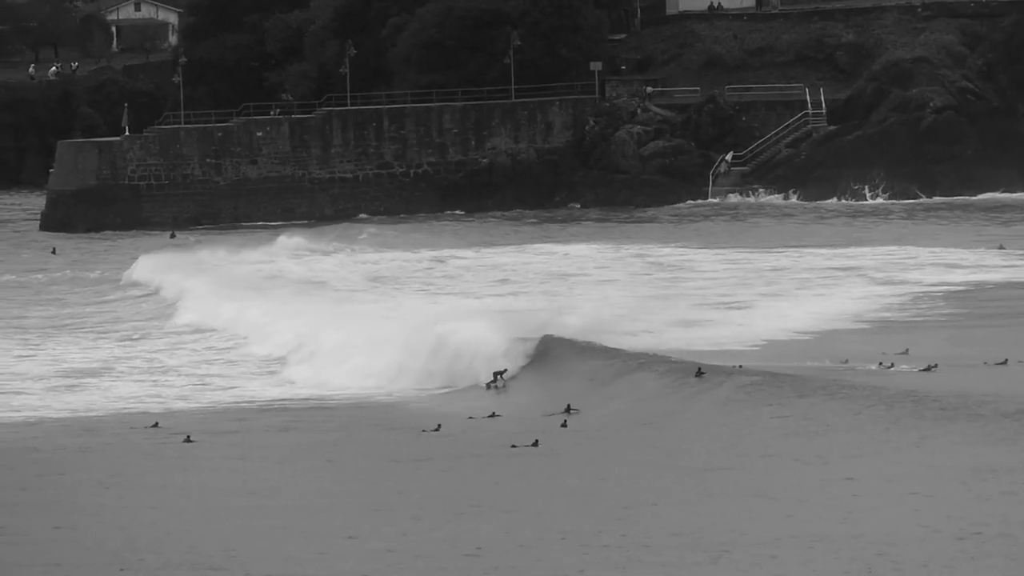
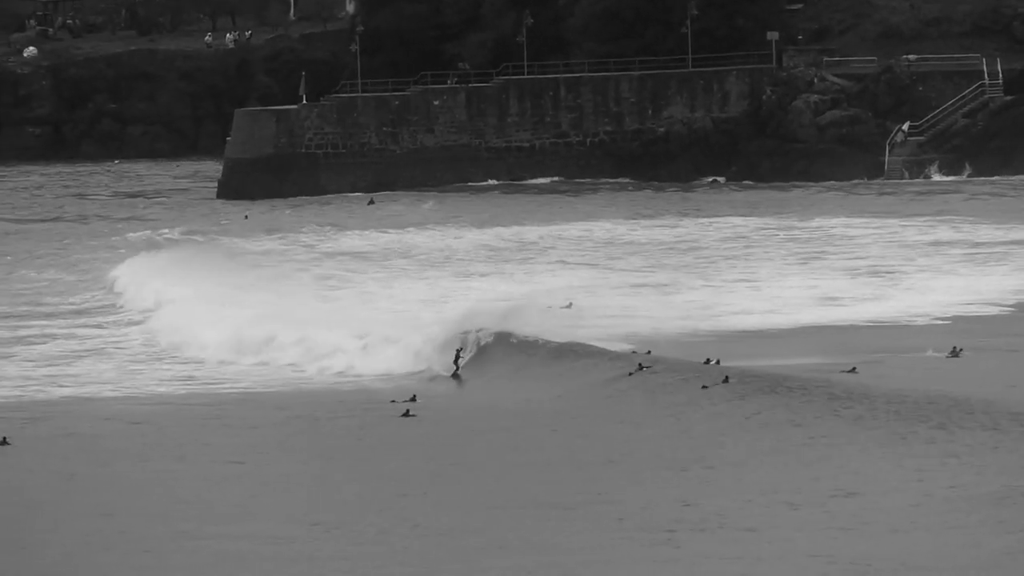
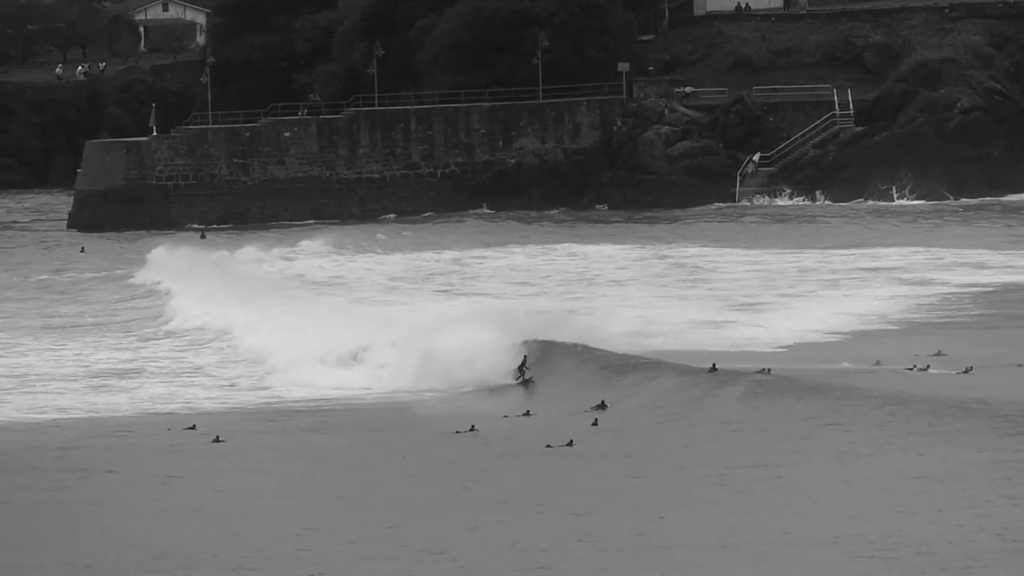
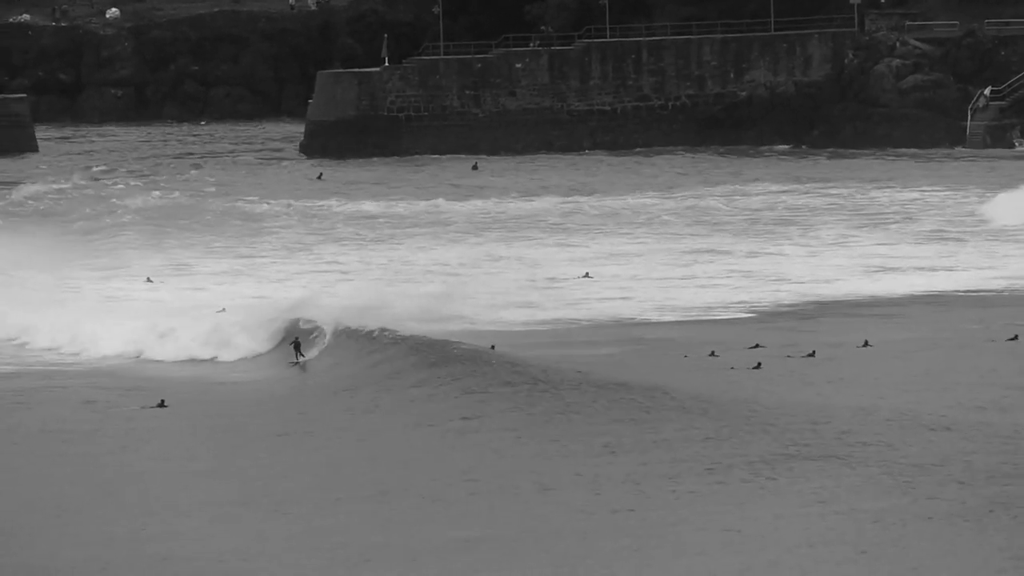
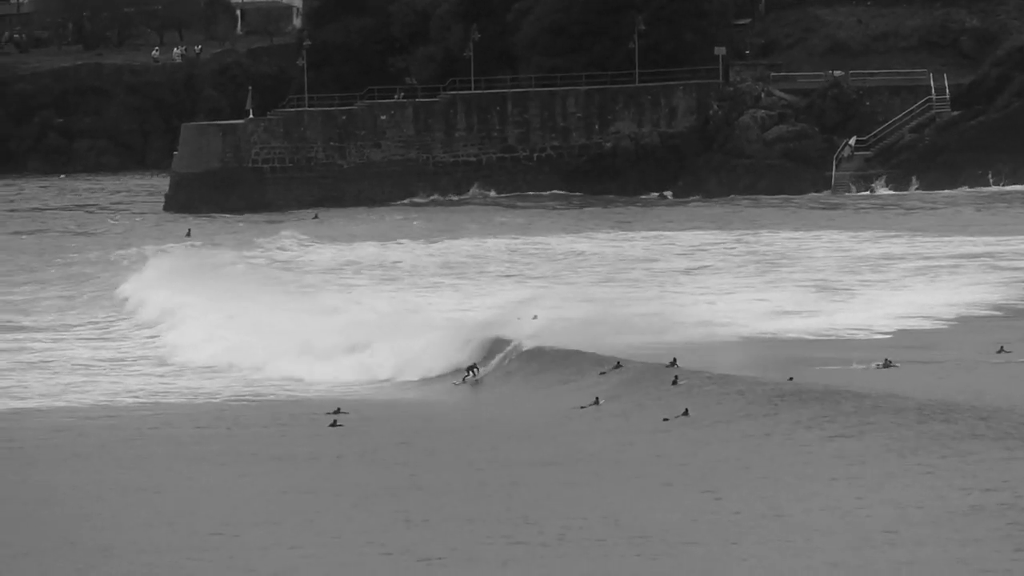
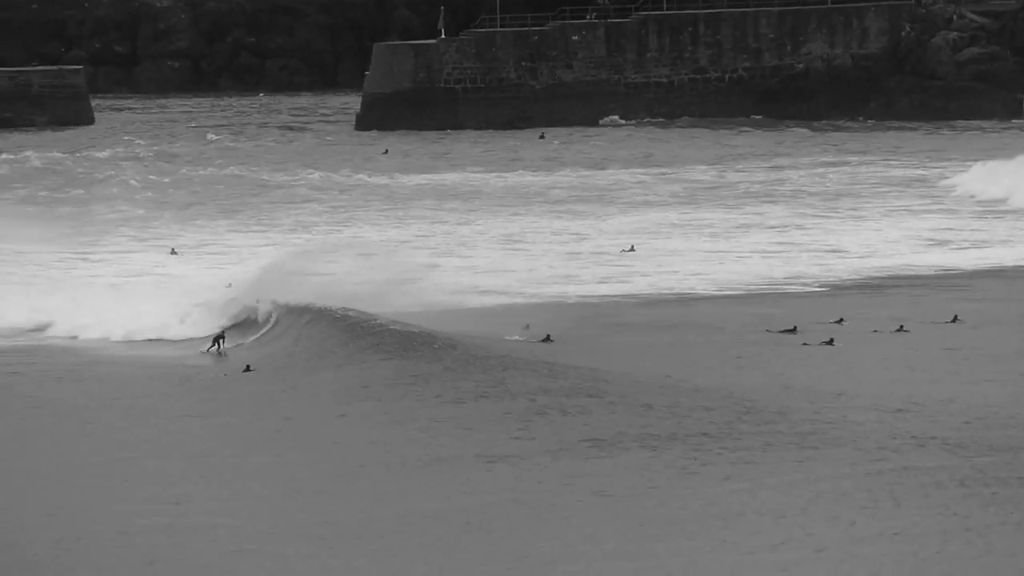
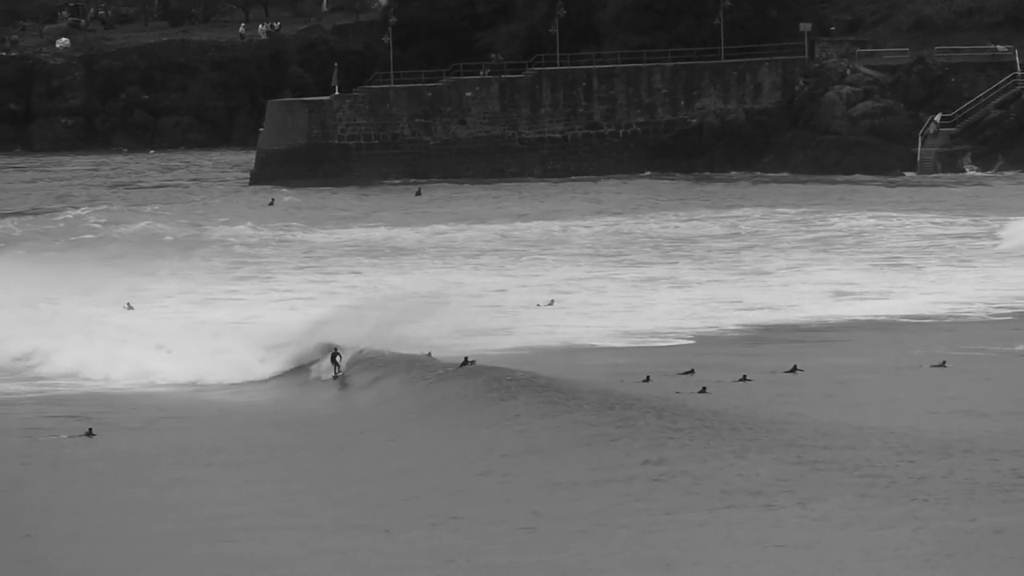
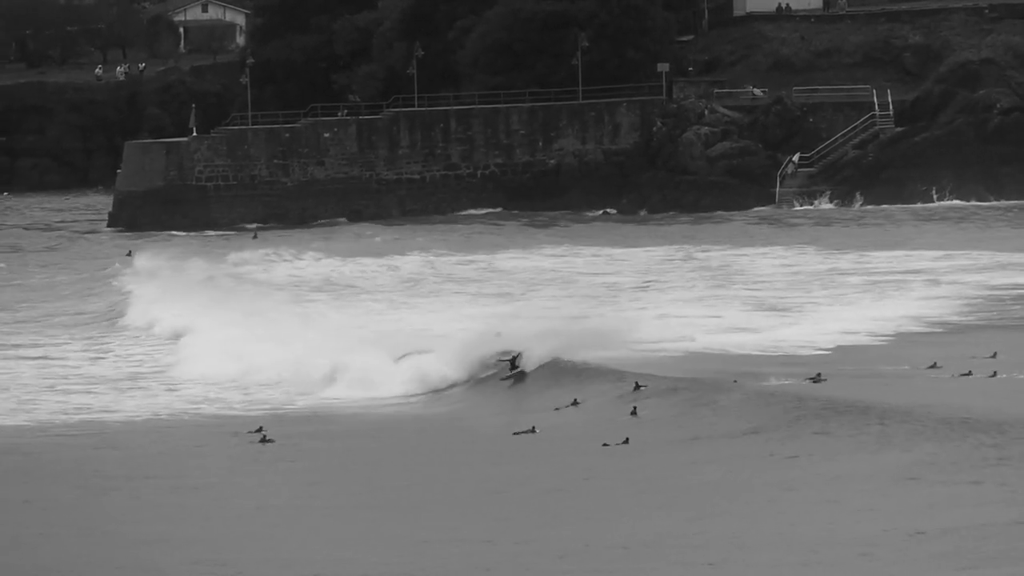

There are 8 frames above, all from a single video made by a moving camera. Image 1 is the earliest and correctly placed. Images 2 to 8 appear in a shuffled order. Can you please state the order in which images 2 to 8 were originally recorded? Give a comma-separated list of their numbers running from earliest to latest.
3, 8, 5, 2, 7, 4, 6
